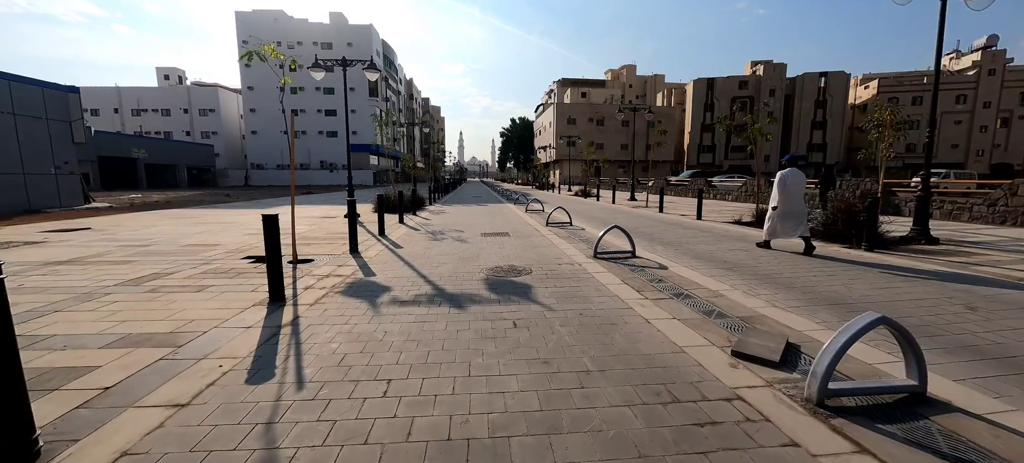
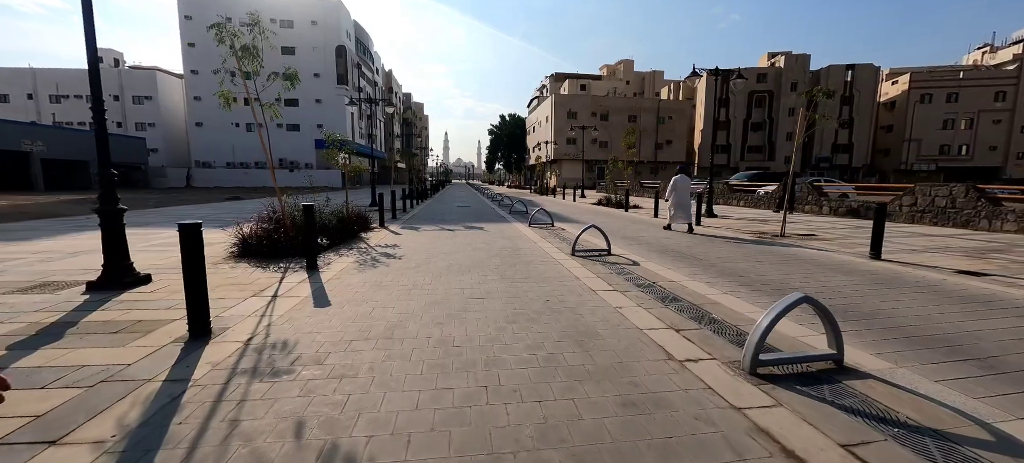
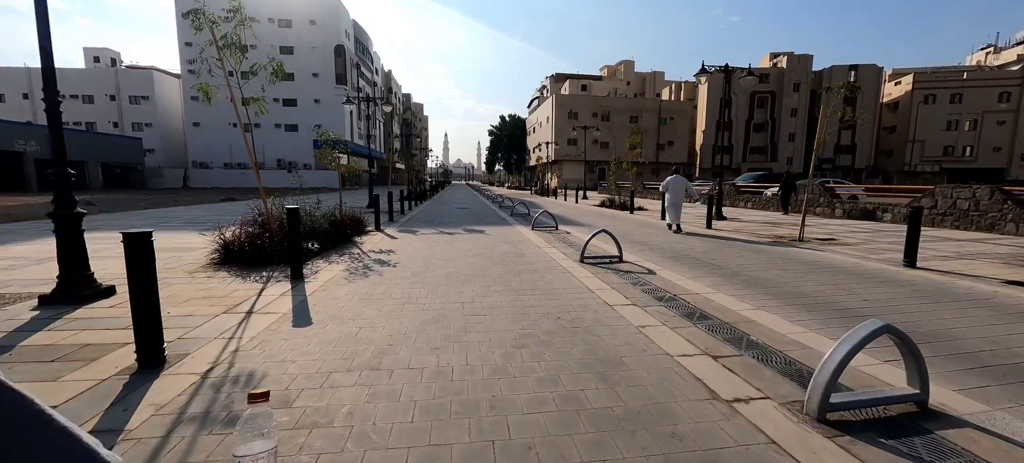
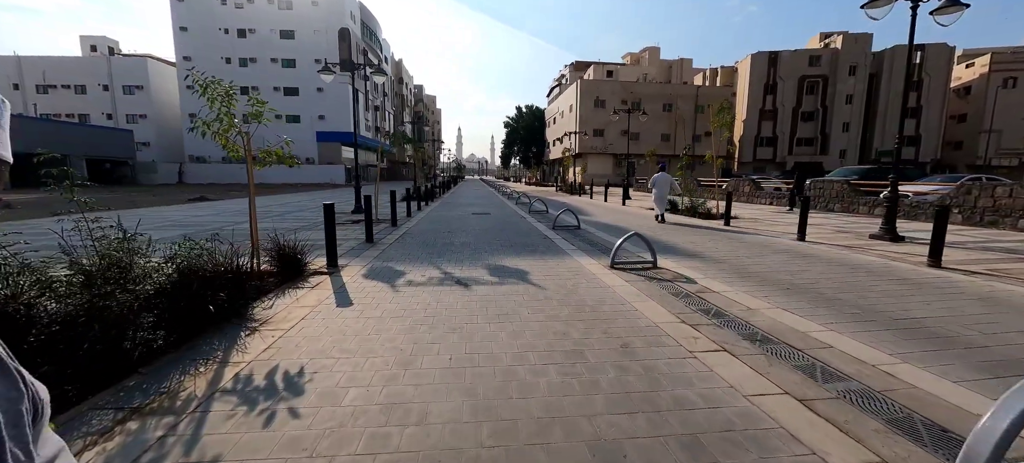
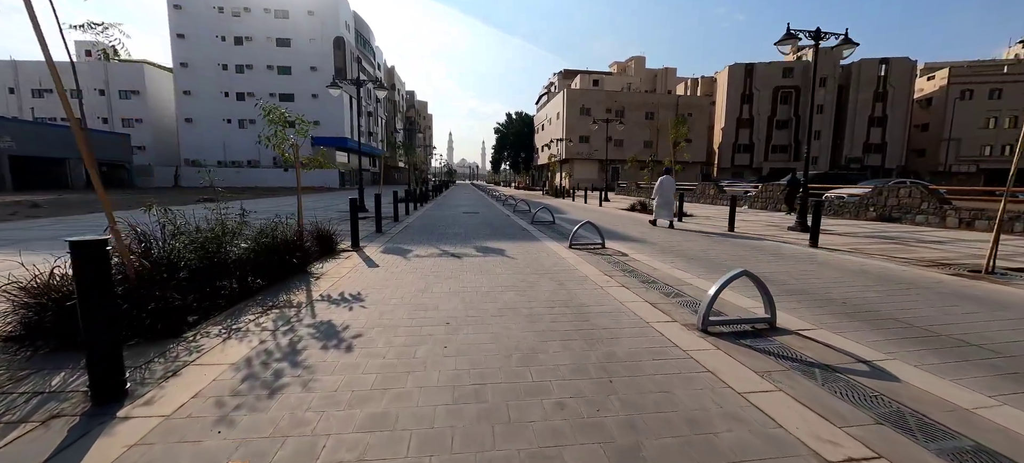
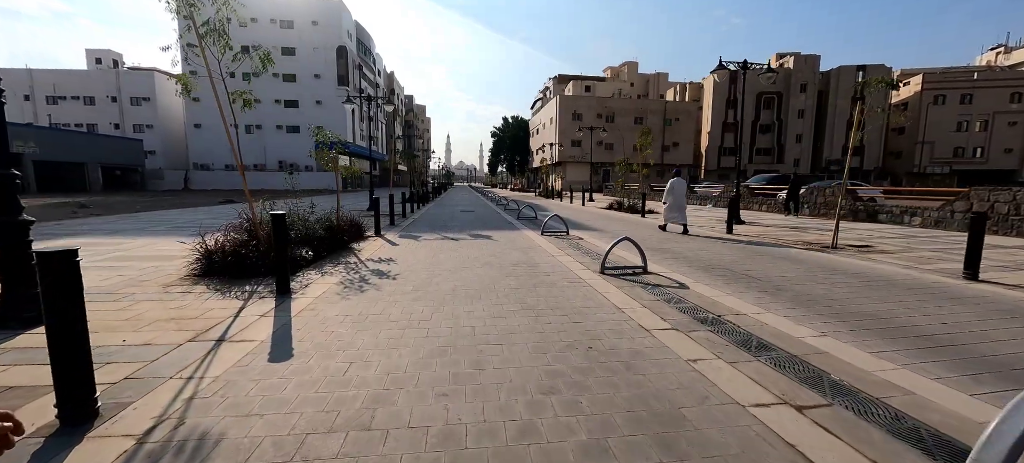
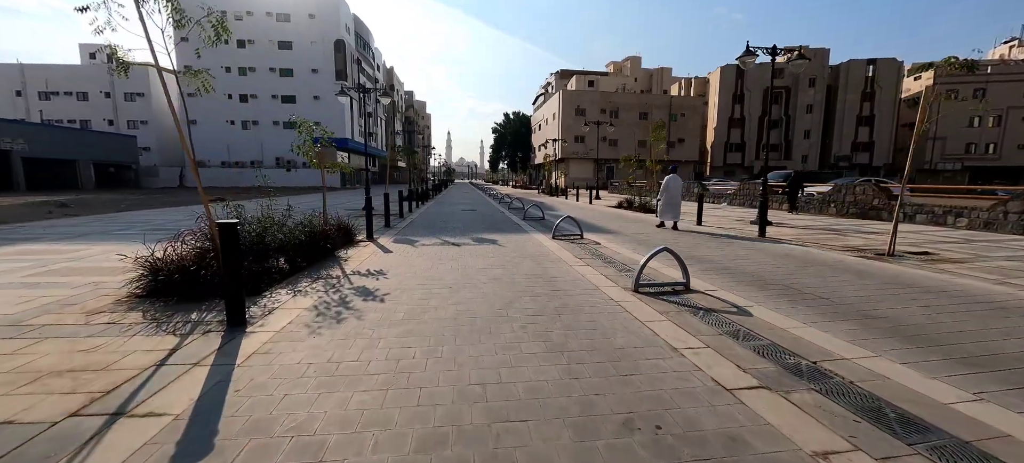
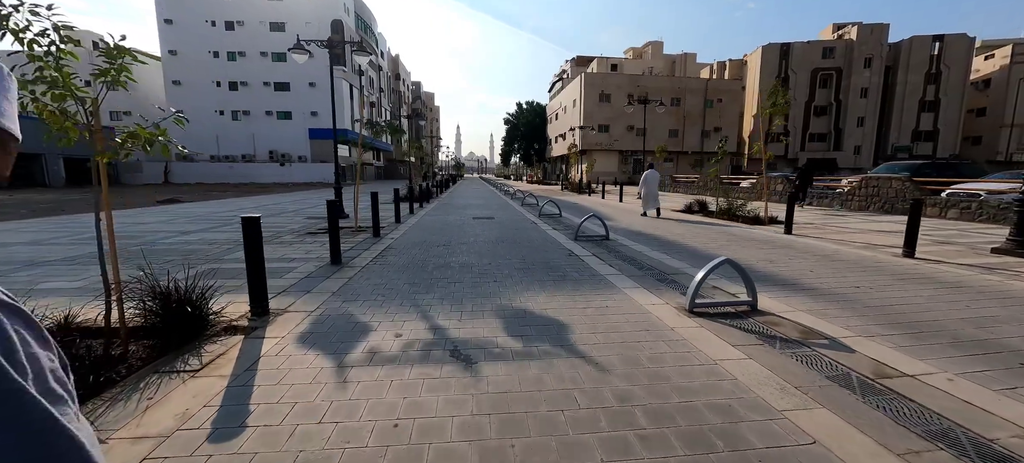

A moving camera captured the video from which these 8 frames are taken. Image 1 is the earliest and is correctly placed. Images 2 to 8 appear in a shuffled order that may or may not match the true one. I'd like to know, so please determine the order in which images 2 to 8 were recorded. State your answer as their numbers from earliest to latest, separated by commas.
2, 3, 6, 7, 5, 4, 8
